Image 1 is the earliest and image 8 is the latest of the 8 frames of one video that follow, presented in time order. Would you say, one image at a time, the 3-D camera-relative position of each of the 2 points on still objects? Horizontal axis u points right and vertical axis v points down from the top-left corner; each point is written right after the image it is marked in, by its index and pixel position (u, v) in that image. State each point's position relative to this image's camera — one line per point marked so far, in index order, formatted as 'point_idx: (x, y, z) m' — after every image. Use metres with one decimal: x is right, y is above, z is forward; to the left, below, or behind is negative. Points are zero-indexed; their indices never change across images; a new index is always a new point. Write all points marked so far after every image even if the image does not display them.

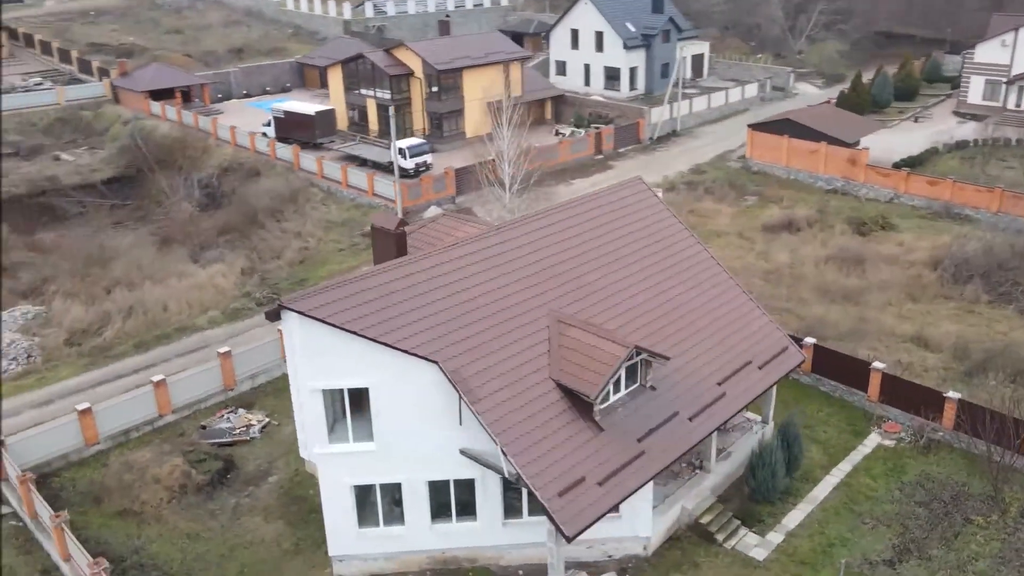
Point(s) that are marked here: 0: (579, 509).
0: (+1.1, -3.7, +14.0) m
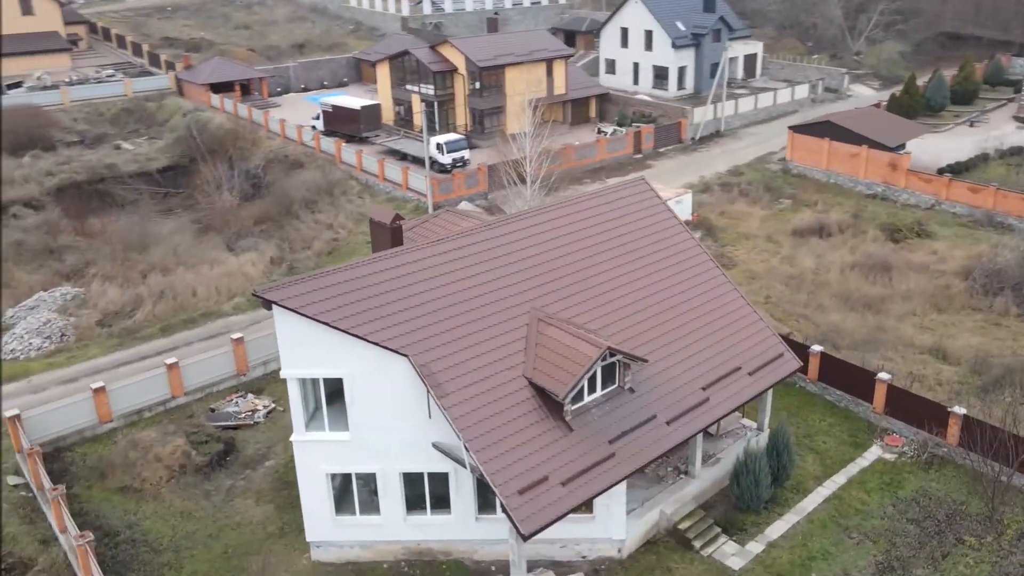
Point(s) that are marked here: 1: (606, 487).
0: (+0.4, -3.7, +13.9) m
1: (+1.6, -3.5, +14.5) m
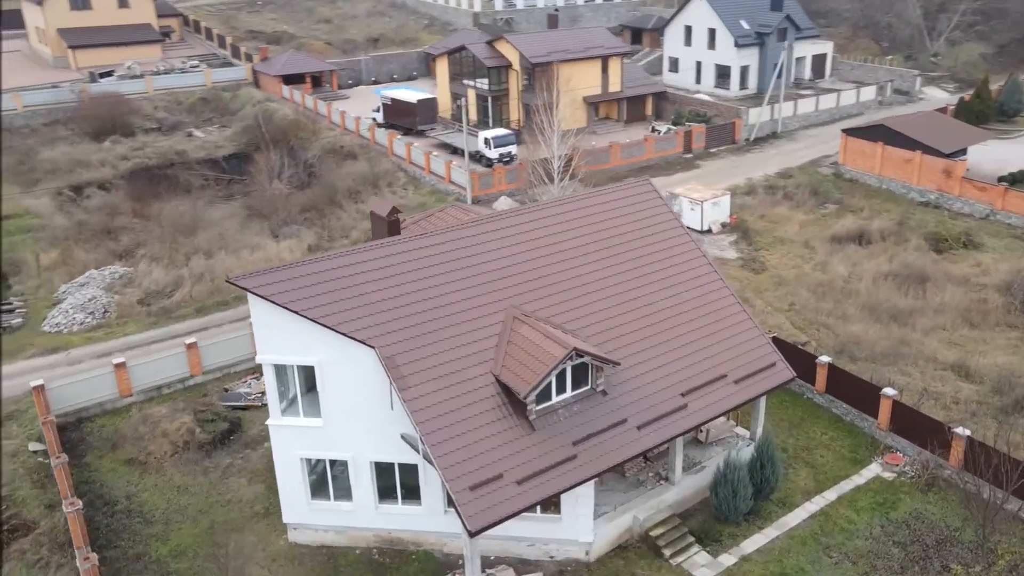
0: (-0.4, -3.6, +13.8) m
1: (+0.8, -3.4, +14.3) m
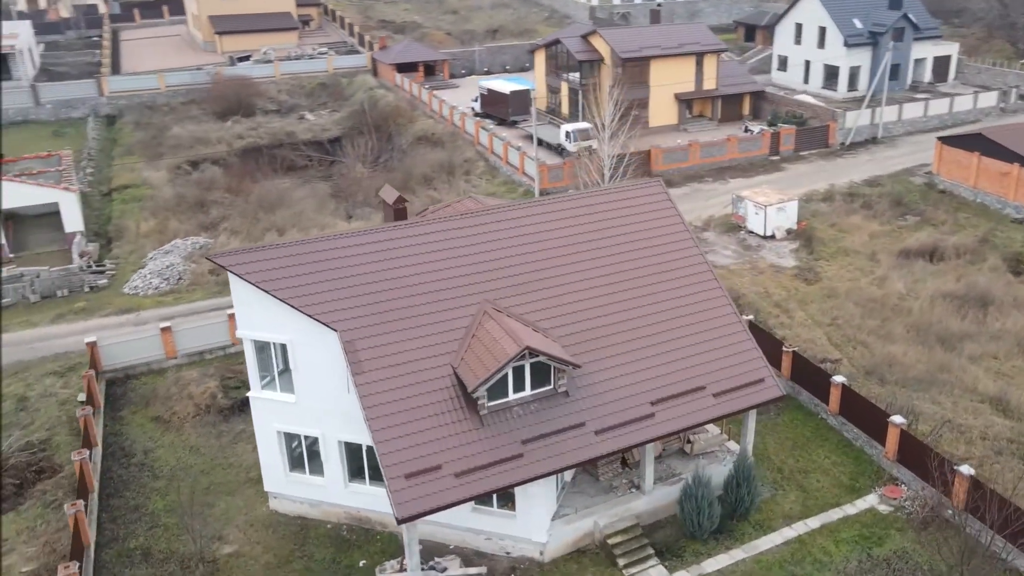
0: (-1.5, -3.3, +13.7) m
1: (-0.2, -3.3, +14.1) m
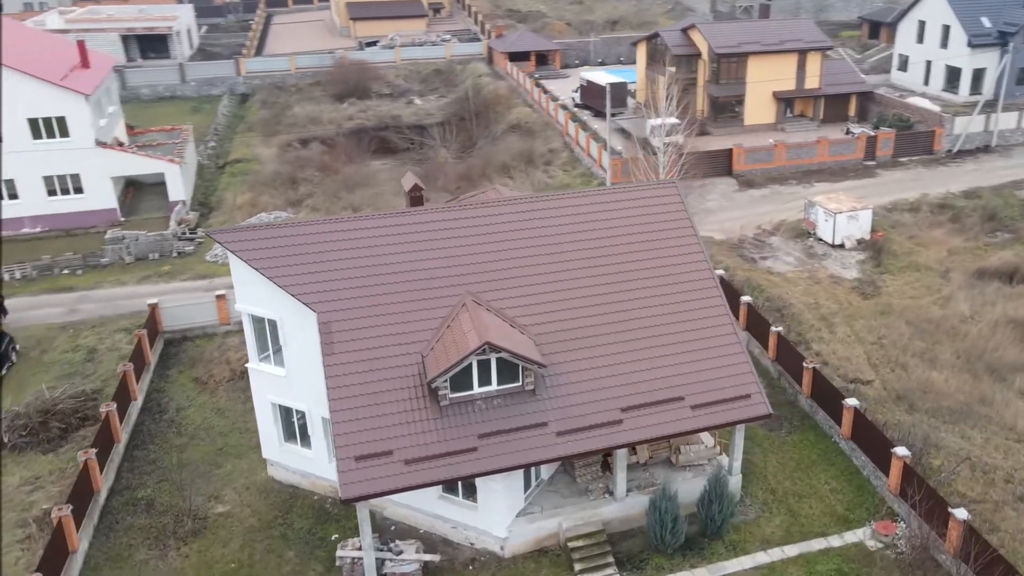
0: (-2.3, -3.1, +13.9) m
1: (-1.0, -3.1, +14.0) m
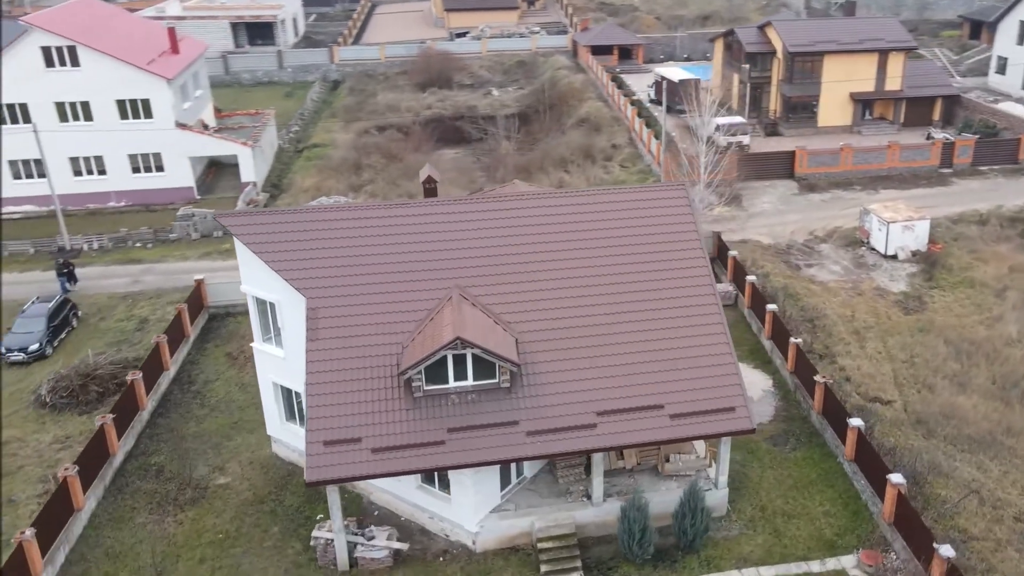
0: (-2.9, -2.8, +14.1) m
1: (-1.6, -2.9, +14.0) m
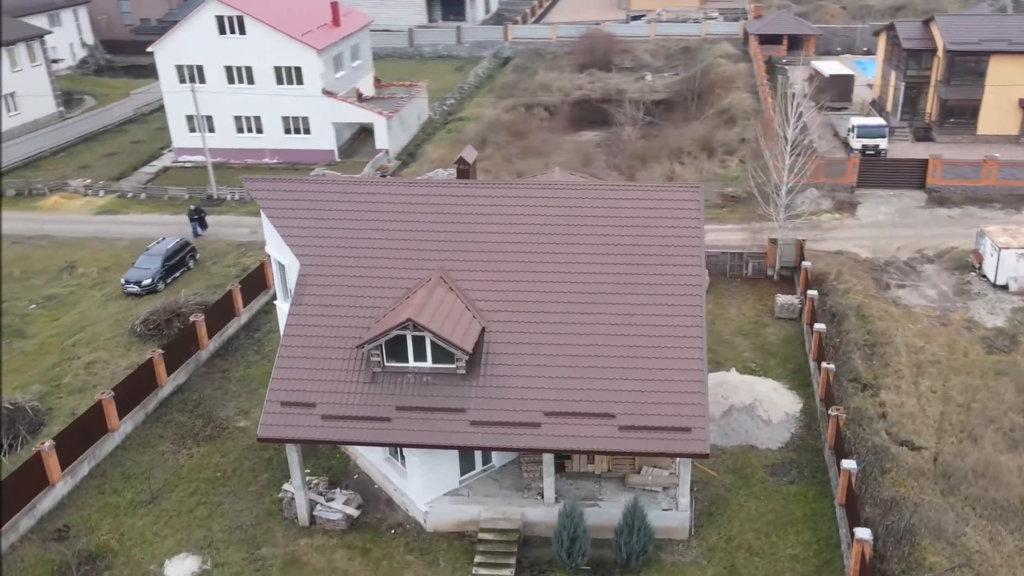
0: (-3.8, -2.2, +14.5) m
1: (-2.6, -2.5, +14.2) m
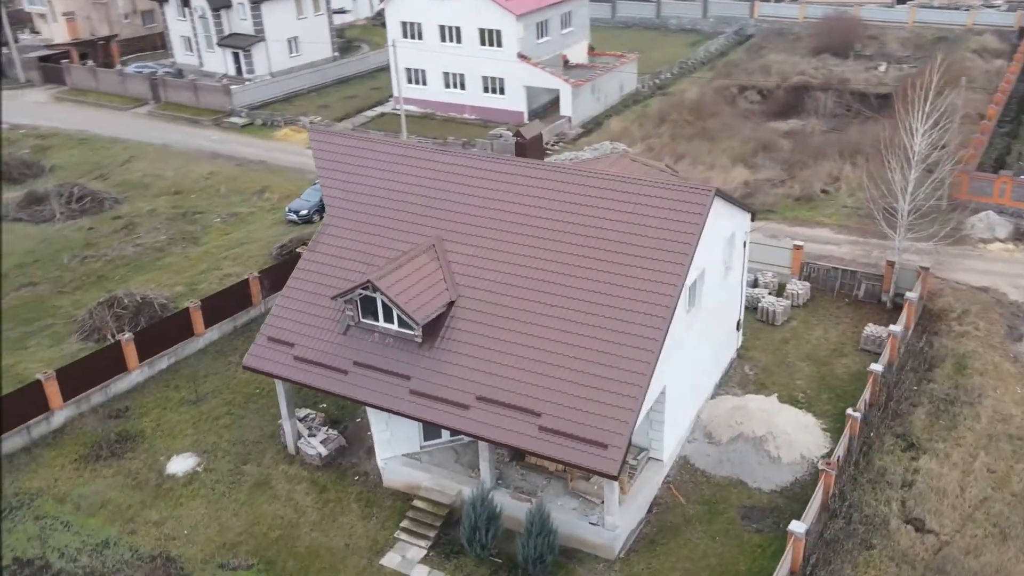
0: (-4.5, -1.1, +15.5) m
1: (-3.4, -1.6, +14.8) m
